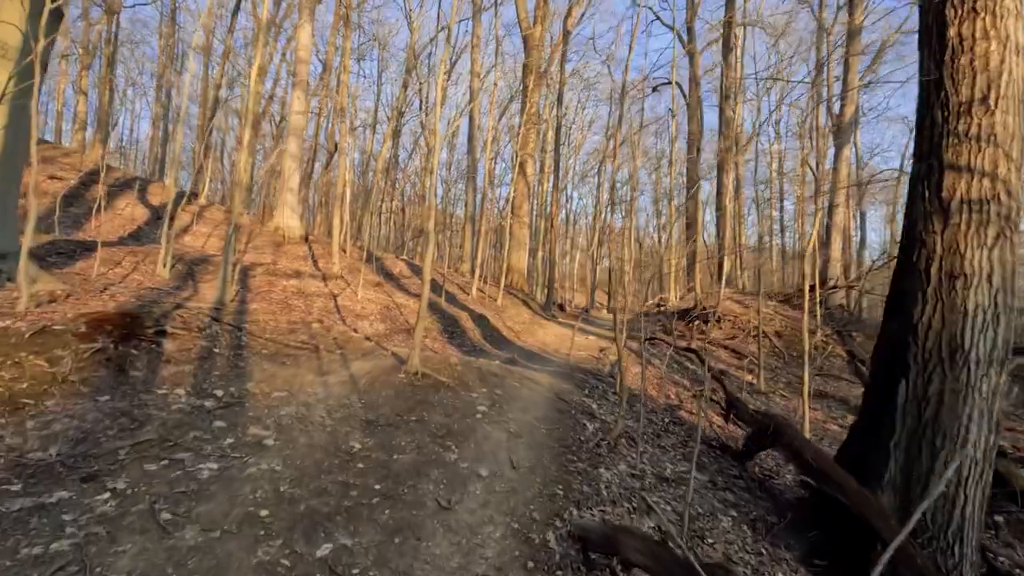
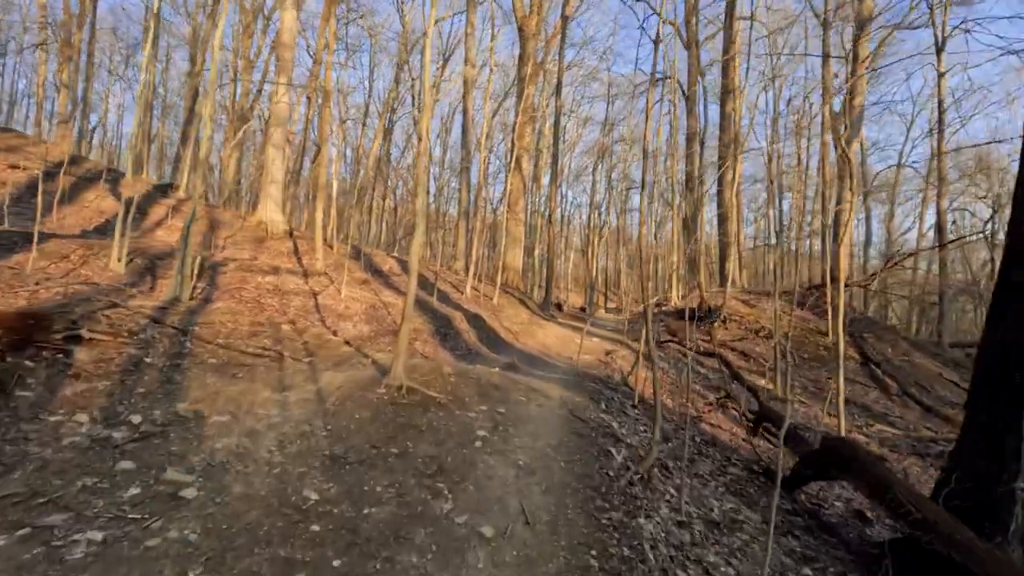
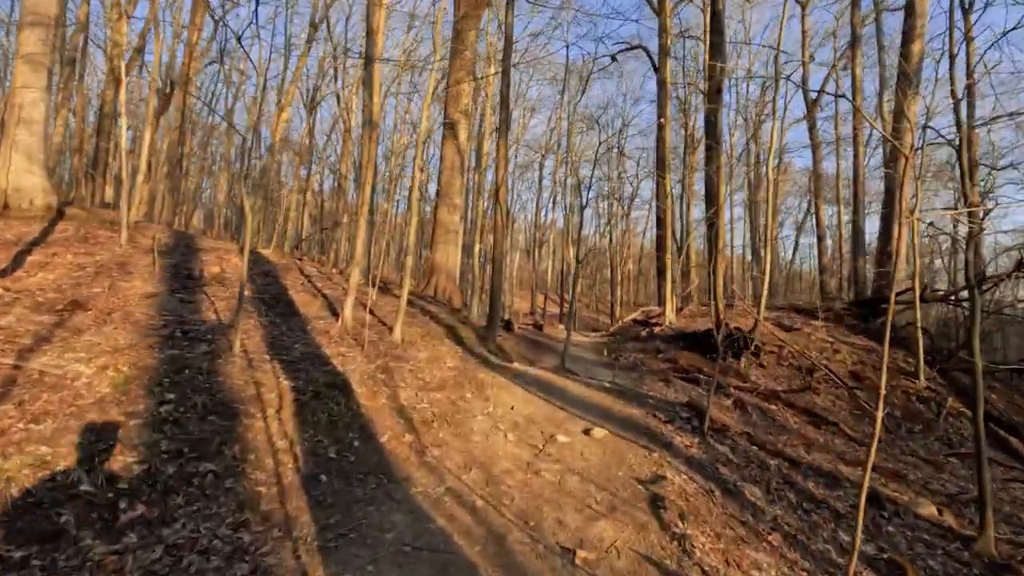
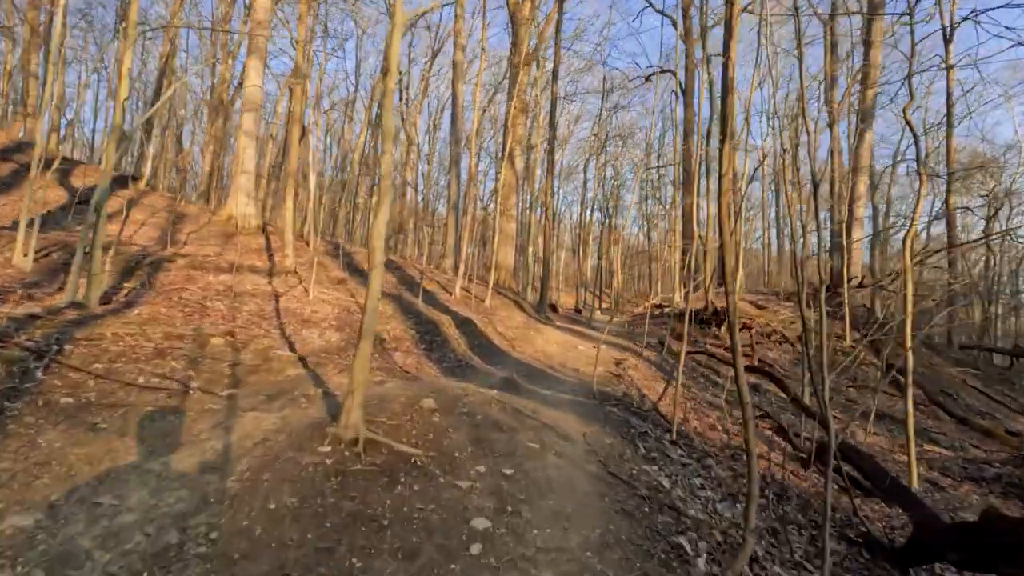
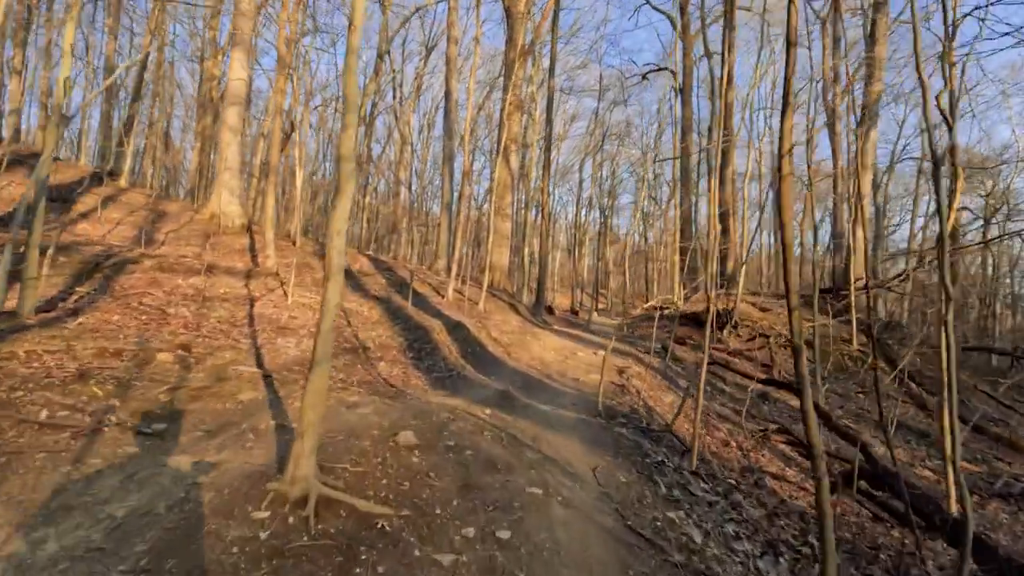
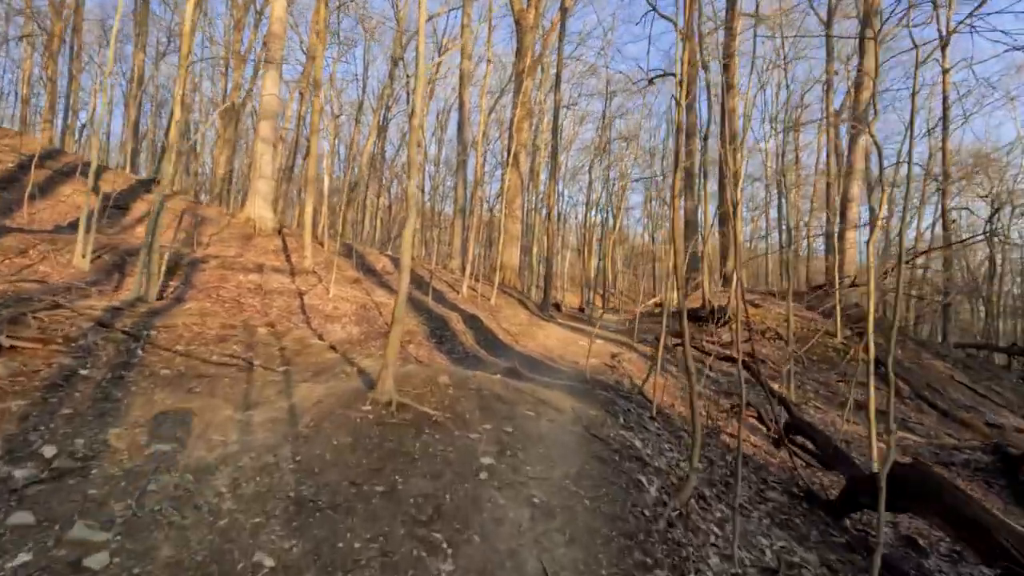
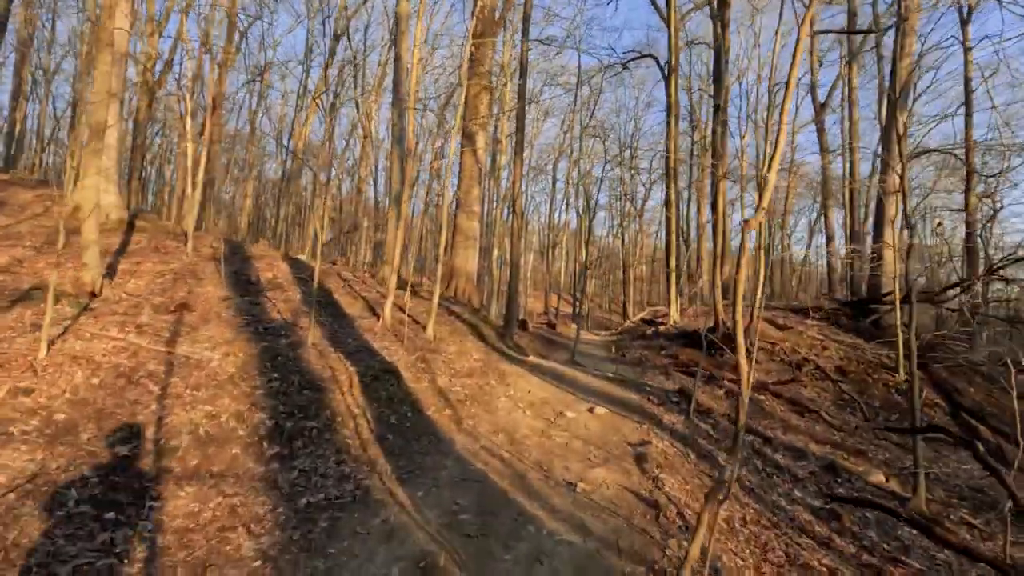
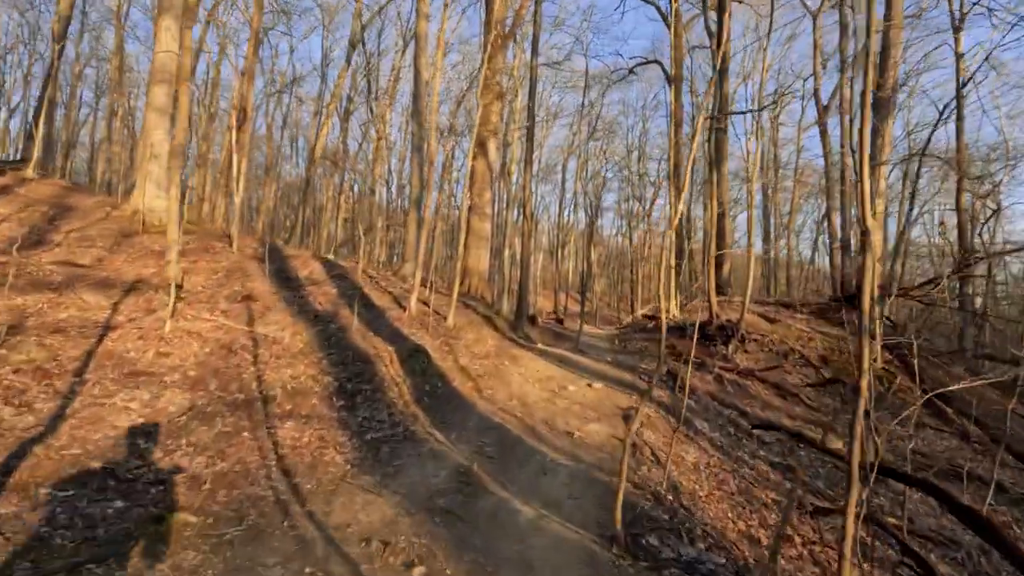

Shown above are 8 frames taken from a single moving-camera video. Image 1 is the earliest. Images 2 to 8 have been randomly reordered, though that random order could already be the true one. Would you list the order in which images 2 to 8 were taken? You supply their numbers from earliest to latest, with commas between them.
2, 6, 4, 5, 8, 7, 3
